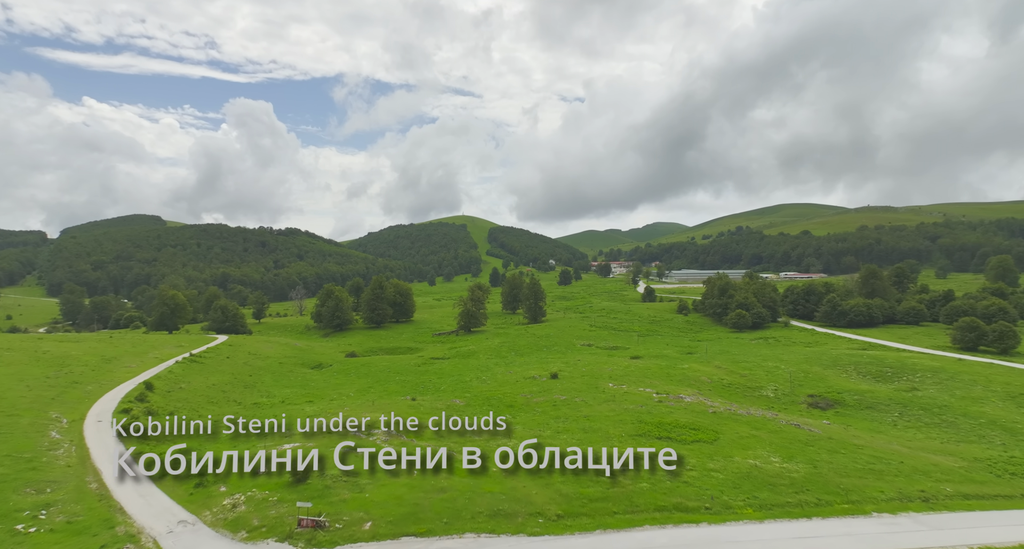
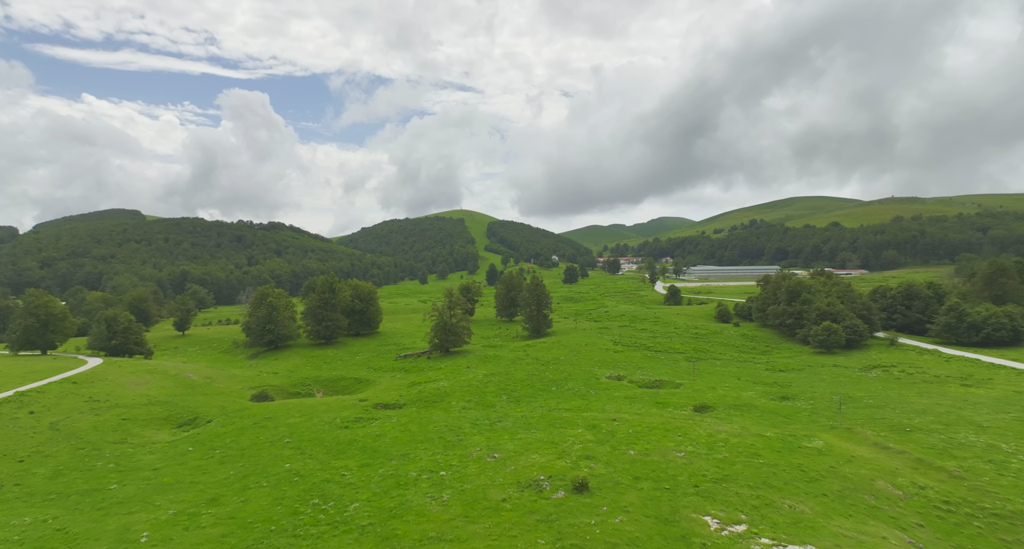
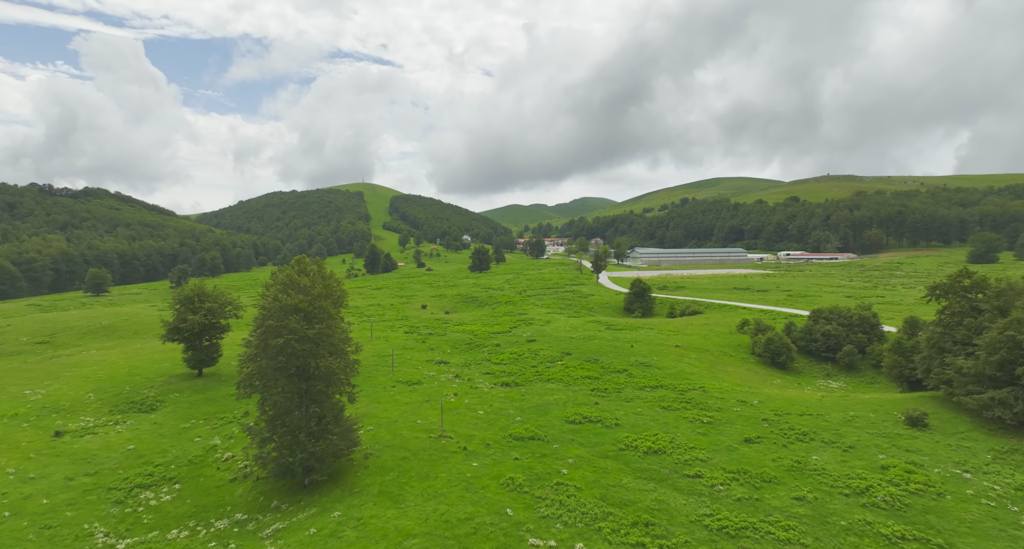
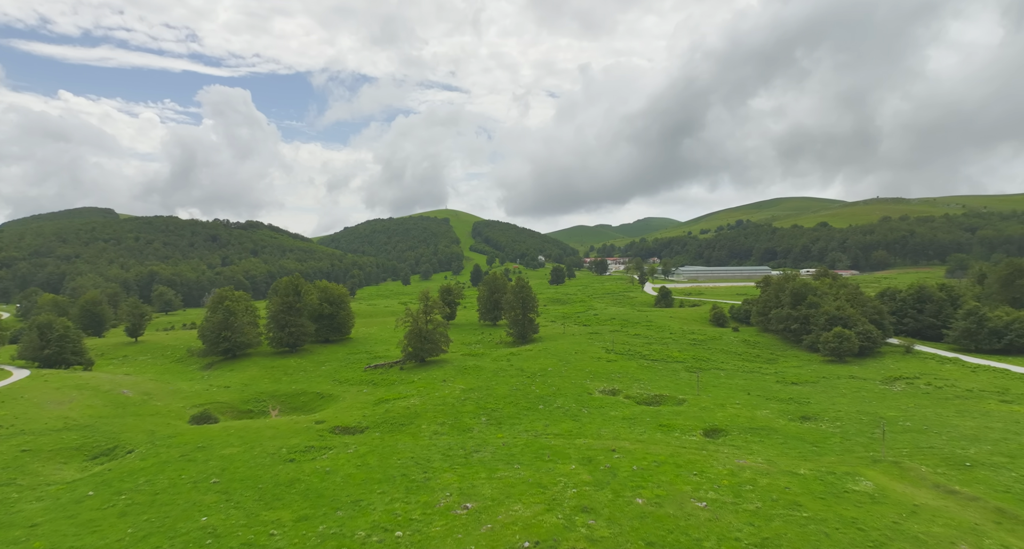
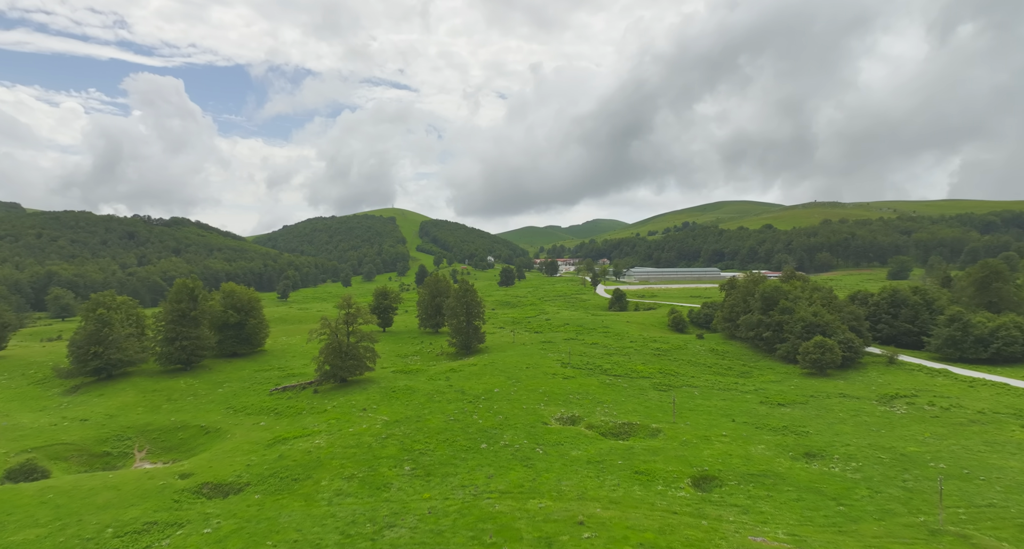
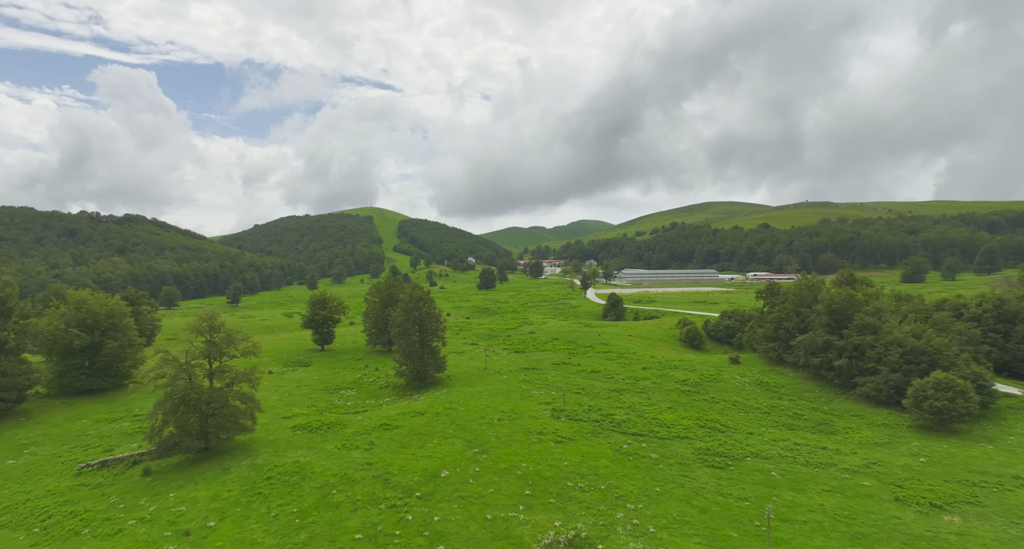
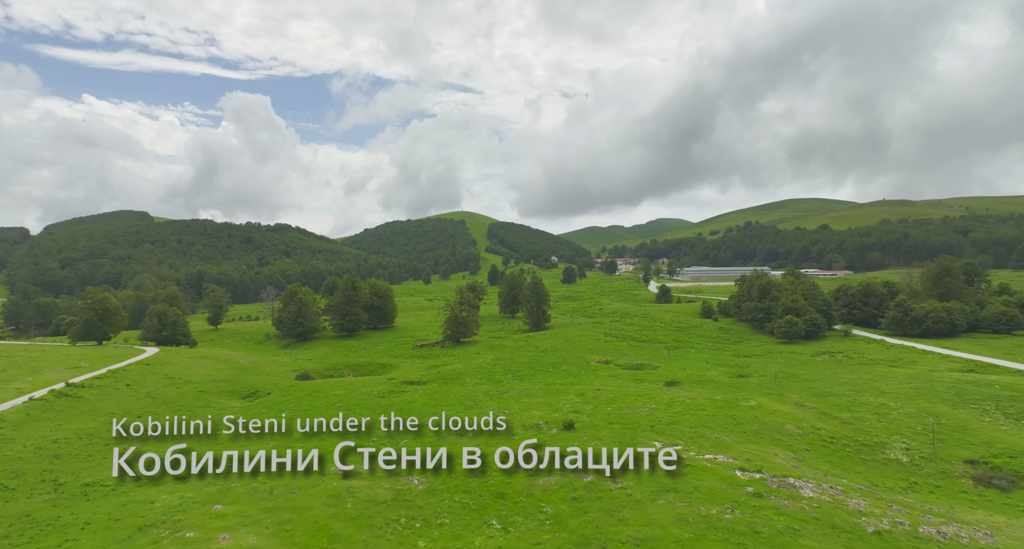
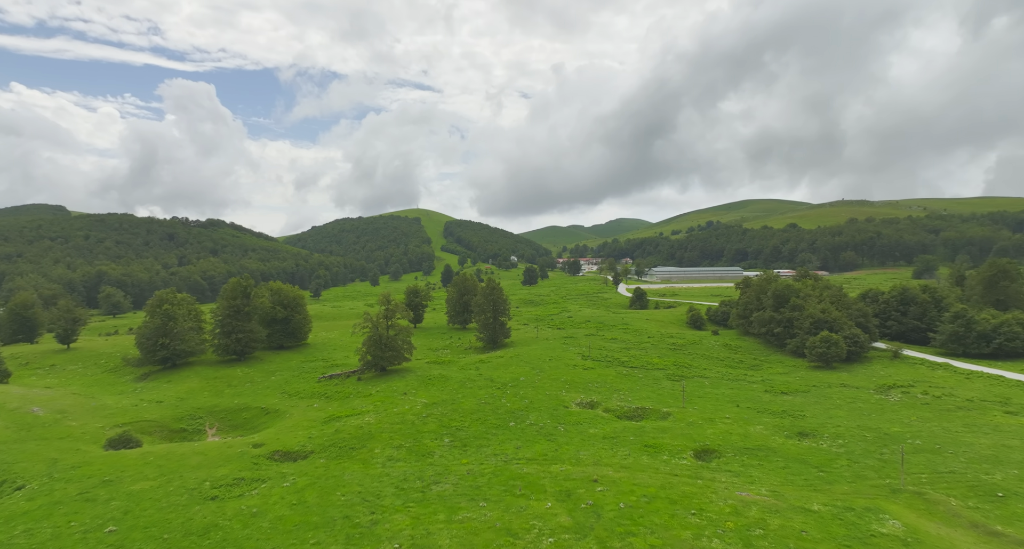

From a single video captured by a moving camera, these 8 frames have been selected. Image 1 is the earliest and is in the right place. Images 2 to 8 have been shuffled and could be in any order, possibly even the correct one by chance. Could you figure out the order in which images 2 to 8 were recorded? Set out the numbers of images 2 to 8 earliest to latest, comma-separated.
7, 2, 4, 8, 5, 6, 3
